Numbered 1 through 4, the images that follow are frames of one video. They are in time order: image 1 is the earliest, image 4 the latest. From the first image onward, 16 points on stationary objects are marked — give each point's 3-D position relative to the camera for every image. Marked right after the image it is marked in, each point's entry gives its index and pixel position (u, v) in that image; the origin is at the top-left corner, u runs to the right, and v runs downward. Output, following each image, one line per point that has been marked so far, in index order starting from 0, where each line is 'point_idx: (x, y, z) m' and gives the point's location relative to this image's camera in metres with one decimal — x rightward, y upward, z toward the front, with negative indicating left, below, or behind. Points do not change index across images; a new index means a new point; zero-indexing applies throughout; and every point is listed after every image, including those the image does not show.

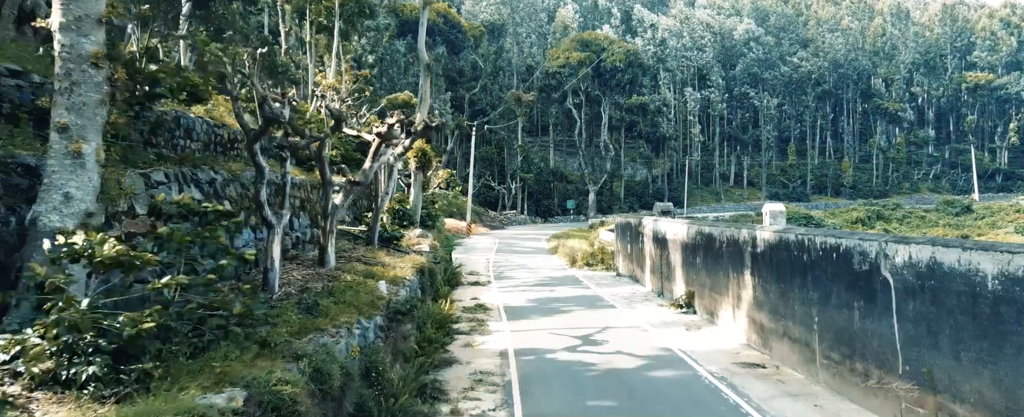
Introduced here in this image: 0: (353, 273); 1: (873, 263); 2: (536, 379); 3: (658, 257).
0: (-2.6, -1.1, +12.5) m
1: (+4.0, -0.6, +8.6) m
2: (+0.3, -2.4, +11.0) m
3: (+3.8, -1.3, +20.0) m
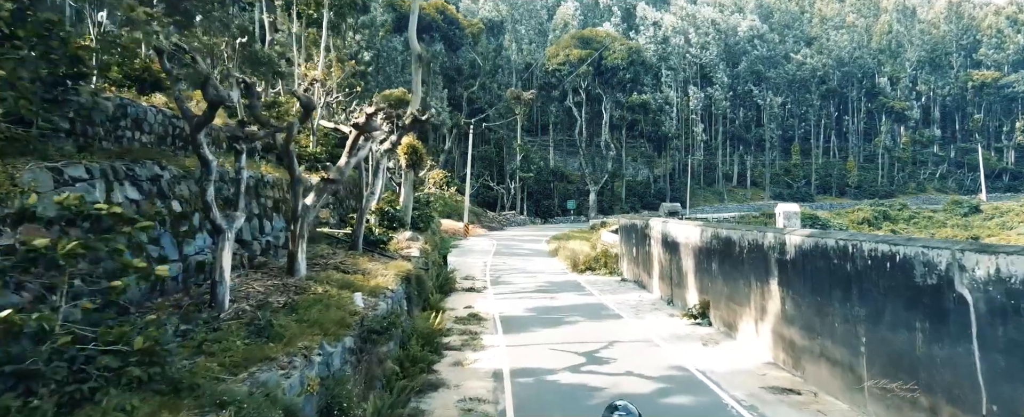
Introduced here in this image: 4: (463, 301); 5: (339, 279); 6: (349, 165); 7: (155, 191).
0: (-2.6, -1.1, +11.0) m
1: (+4.0, -0.6, +7.1) m
2: (+0.3, -2.5, +9.5) m
3: (+3.7, -1.3, +18.5) m
4: (-1.2, -2.3, +19.2) m
5: (-2.6, -1.1, +11.6) m
6: (-2.5, +0.7, +11.7) m
7: (-4.1, +0.2, +9.0) m
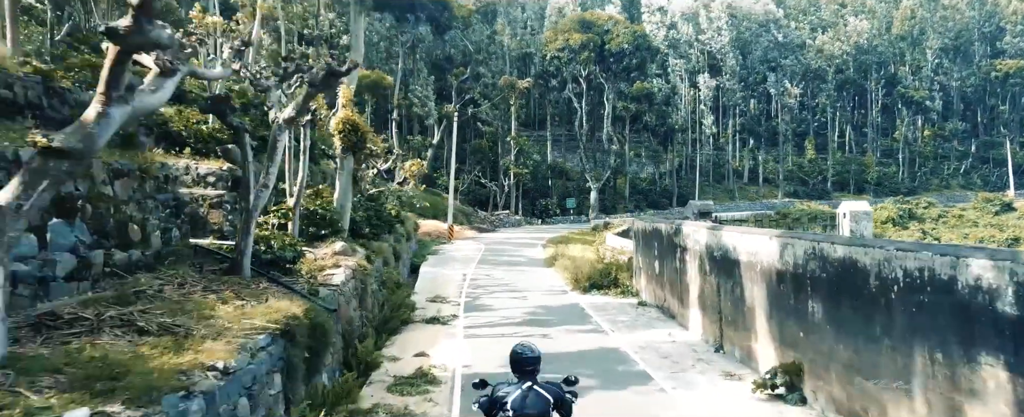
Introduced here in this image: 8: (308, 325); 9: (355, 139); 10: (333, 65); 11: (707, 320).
0: (-3.1, -1.1, +5.1) m
1: (+3.5, -0.6, +1.1) m
2: (-0.2, -2.5, +3.6) m
3: (+3.3, -1.3, +12.5) m
4: (-1.7, -2.3, +13.3) m
5: (-3.0, -1.1, +5.6) m
6: (-2.9, +0.6, +5.7) m
7: (-4.6, +0.2, +3.0) m
8: (-2.3, -1.3, +8.4) m
9: (-3.2, +1.4, +15.4) m
10: (-2.6, +2.1, +11.2) m
11: (+3.3, -1.9, +13.1) m
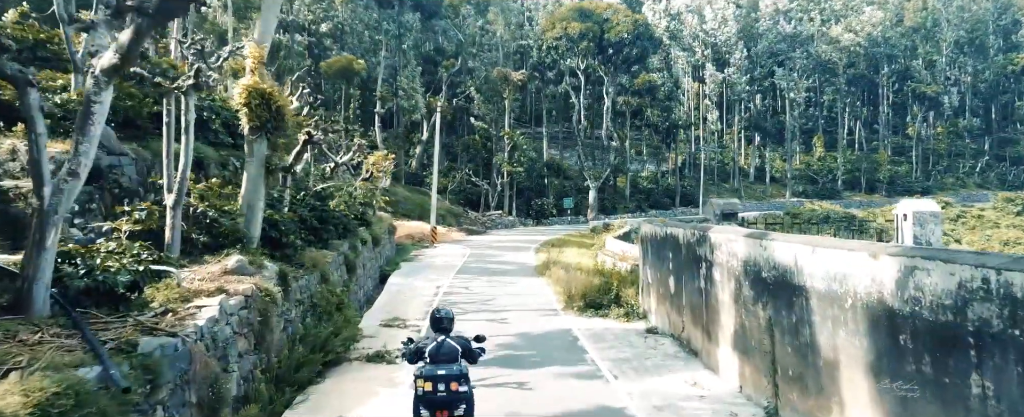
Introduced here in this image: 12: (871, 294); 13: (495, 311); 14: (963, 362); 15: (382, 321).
0: (-3.5, -1.1, +1.1) m
1: (+3.1, -0.6, -2.8) m
2: (-0.6, -2.5, -0.4) m
3: (+2.8, -1.3, +8.5) m
4: (-2.1, -2.3, +9.3) m
5: (-3.5, -1.1, +1.6) m
6: (-3.4, +0.6, +1.7) m
7: (-5.0, +0.2, -1.0) m
8: (-2.8, -1.3, +4.4) m
9: (-3.6, +1.4, +11.4) m
10: (-3.1, +2.1, +7.2) m
11: (+2.8, -1.9, +9.1) m
12: (+2.9, -0.7, +6.2) m
13: (-0.3, -2.2, +16.6) m
14: (+2.9, -1.0, +5.0) m
15: (-2.6, -2.2, +15.2) m
